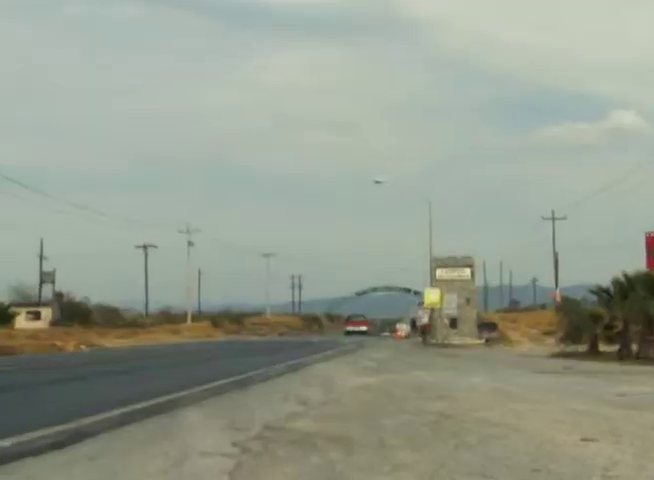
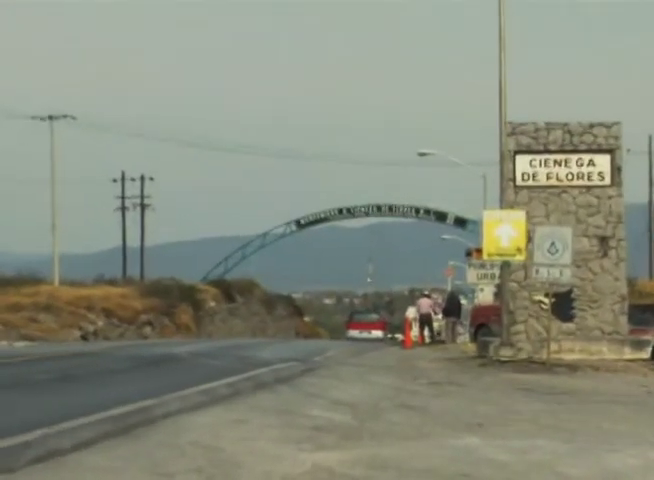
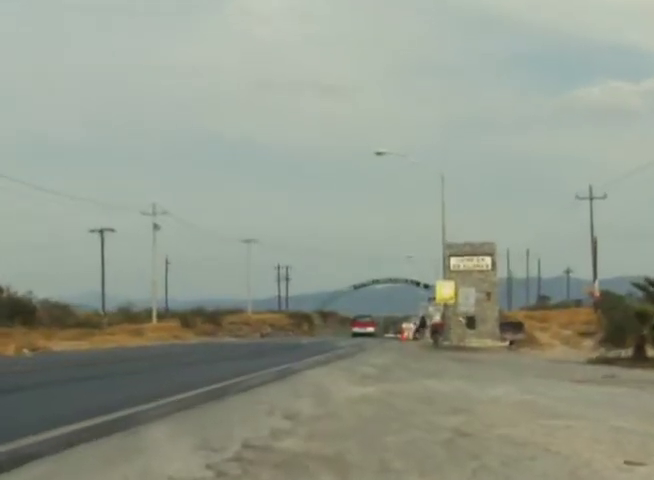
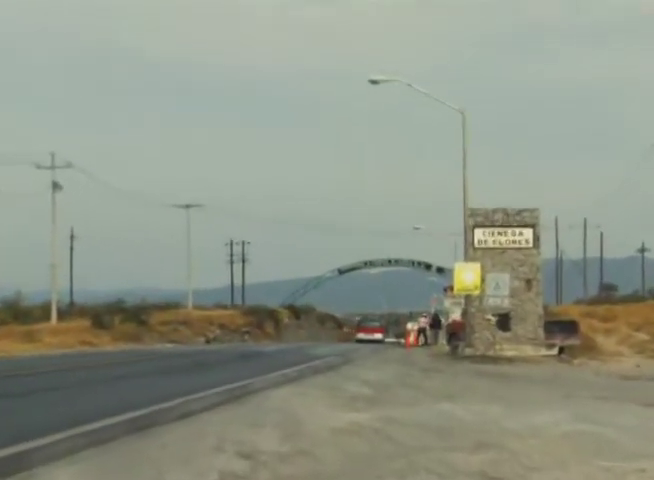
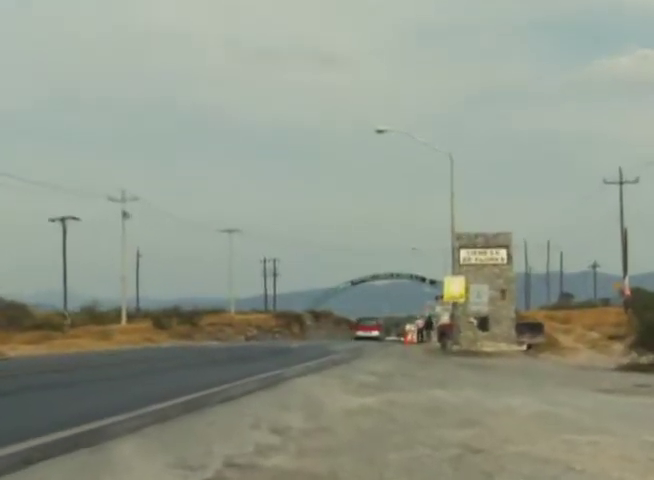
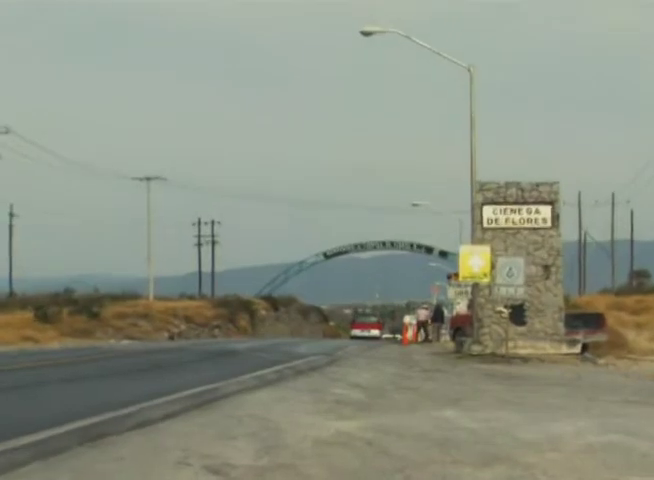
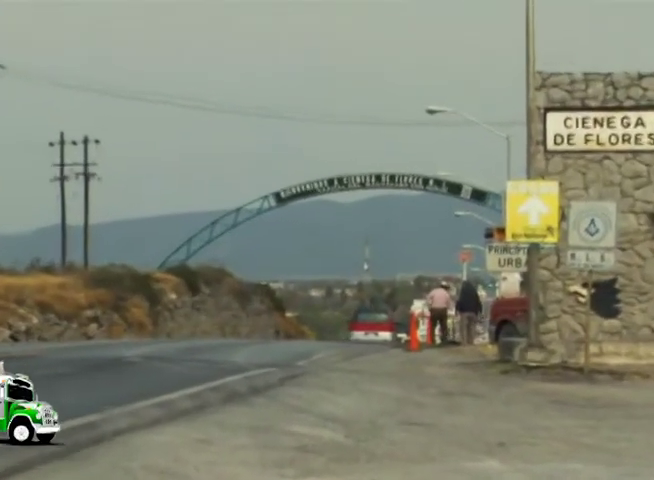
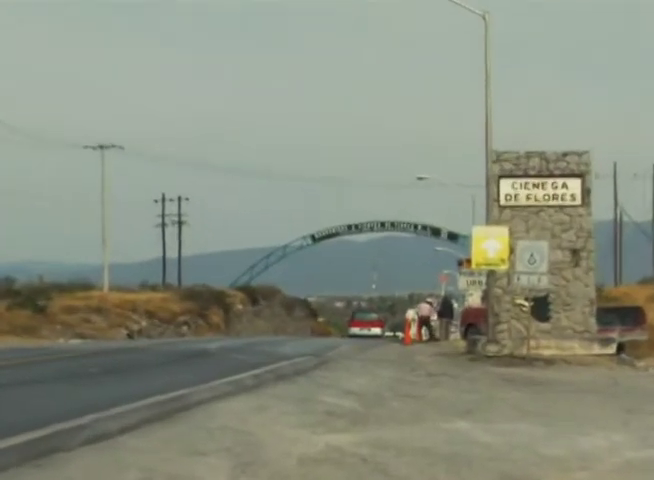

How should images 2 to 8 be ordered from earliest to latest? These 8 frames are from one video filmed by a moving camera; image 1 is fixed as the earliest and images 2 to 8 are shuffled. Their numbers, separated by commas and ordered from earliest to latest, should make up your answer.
3, 5, 4, 6, 8, 2, 7
